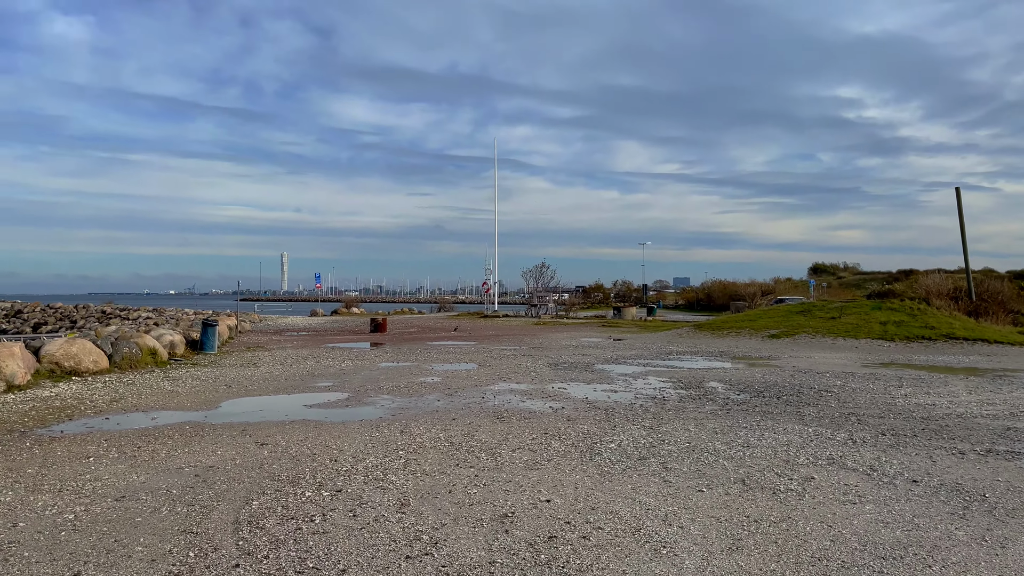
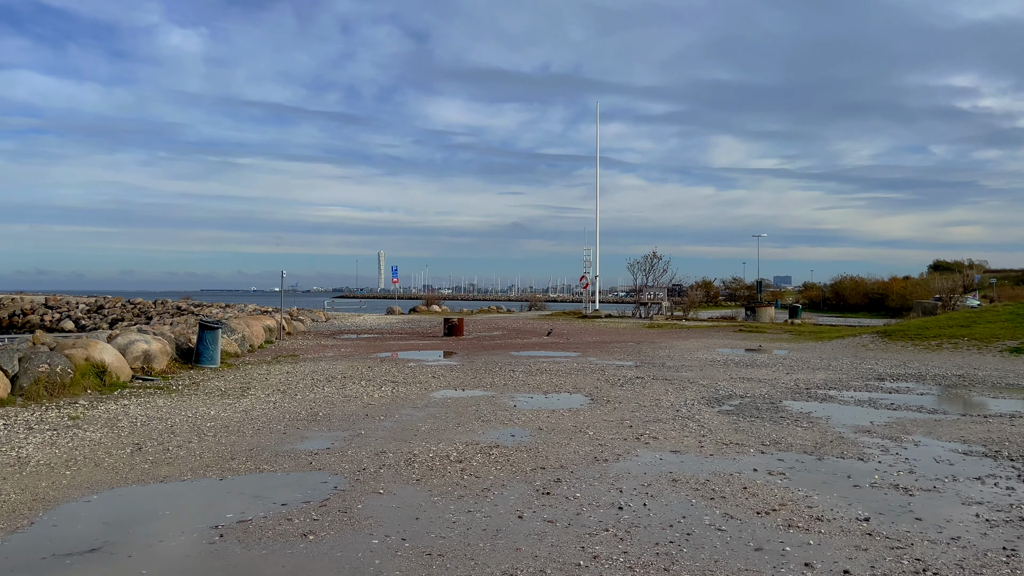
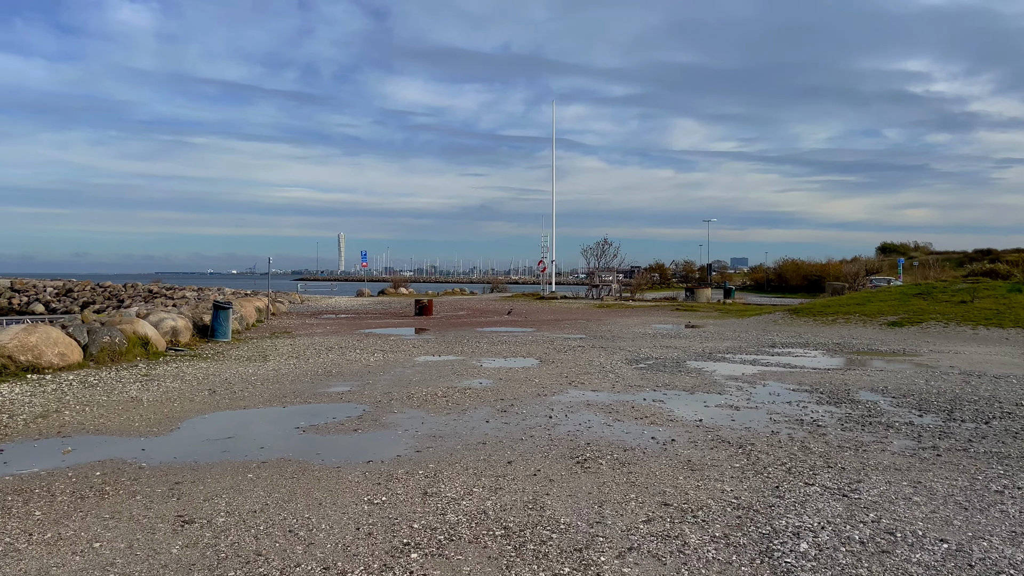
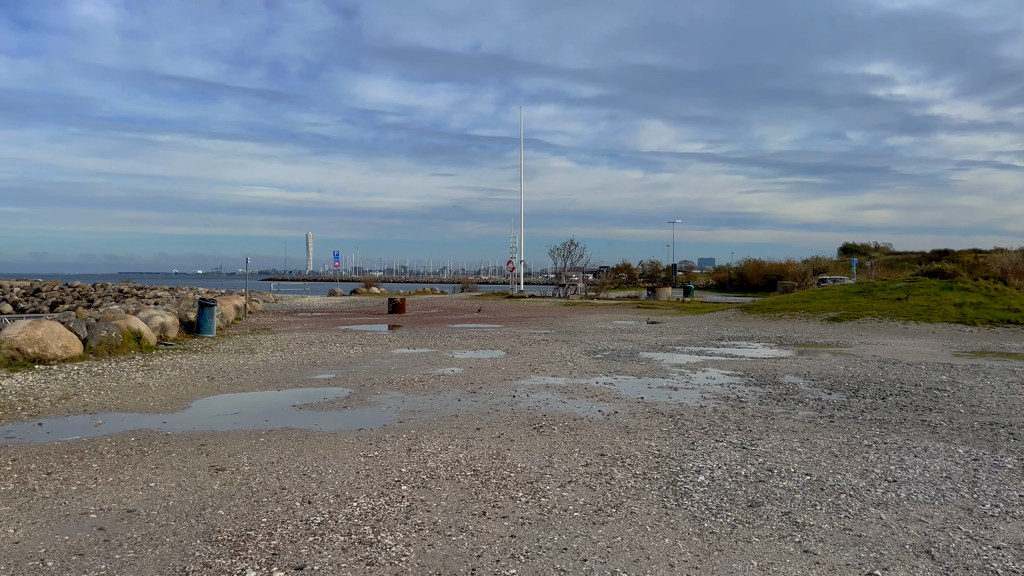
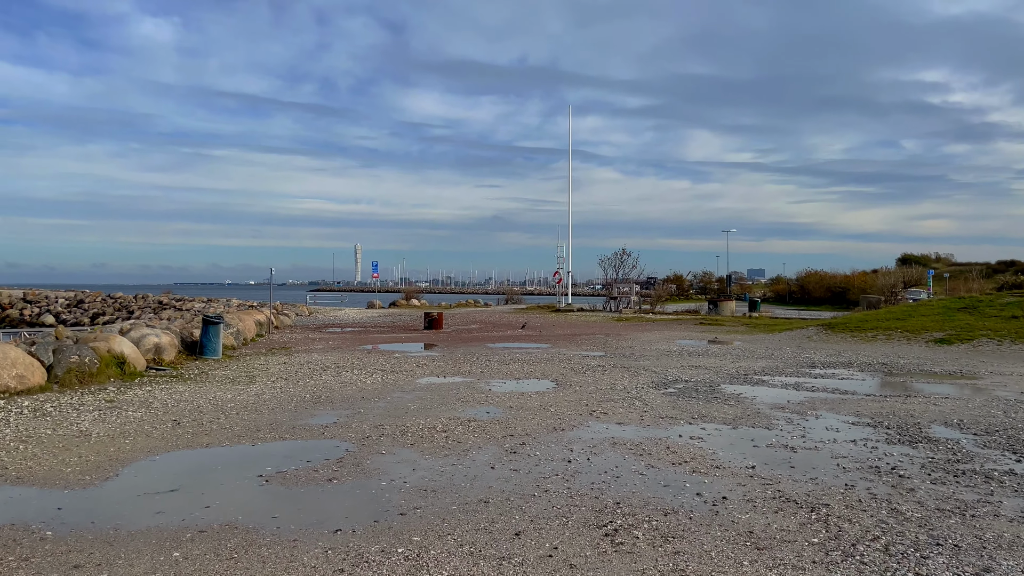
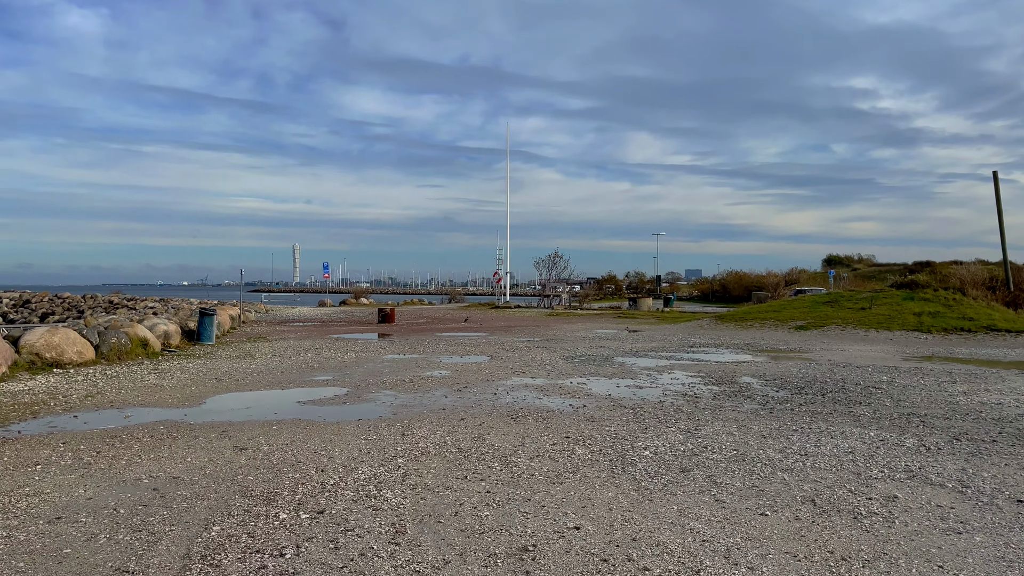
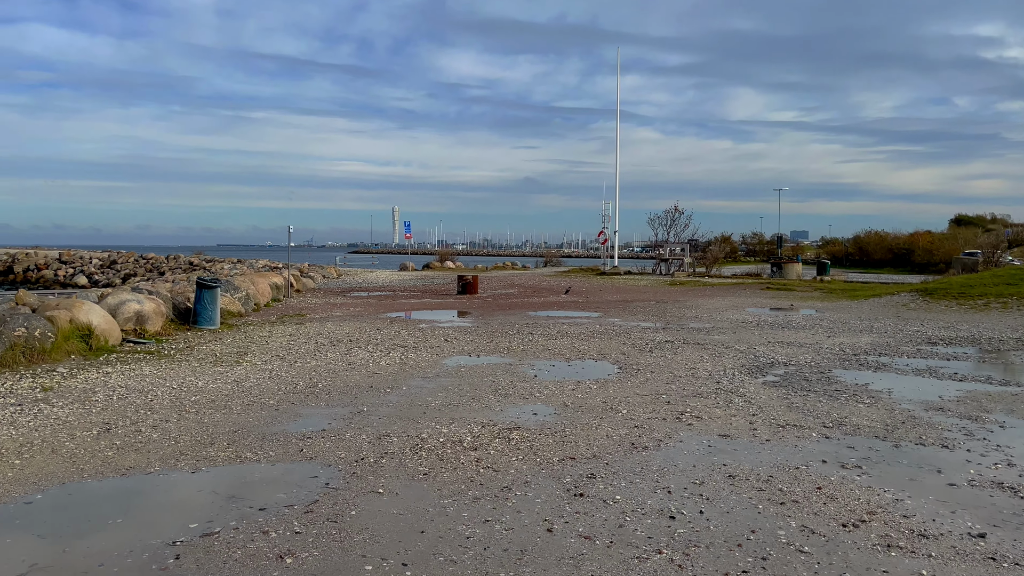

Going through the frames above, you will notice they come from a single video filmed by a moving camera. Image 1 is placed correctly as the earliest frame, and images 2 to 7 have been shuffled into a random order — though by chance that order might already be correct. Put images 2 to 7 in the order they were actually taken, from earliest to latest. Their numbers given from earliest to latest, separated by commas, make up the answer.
6, 4, 3, 5, 2, 7
